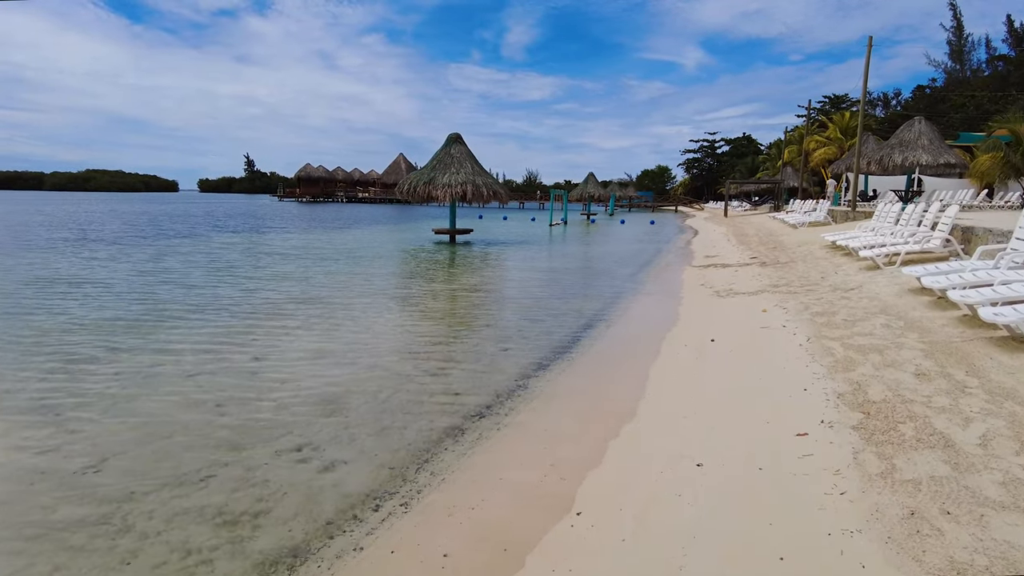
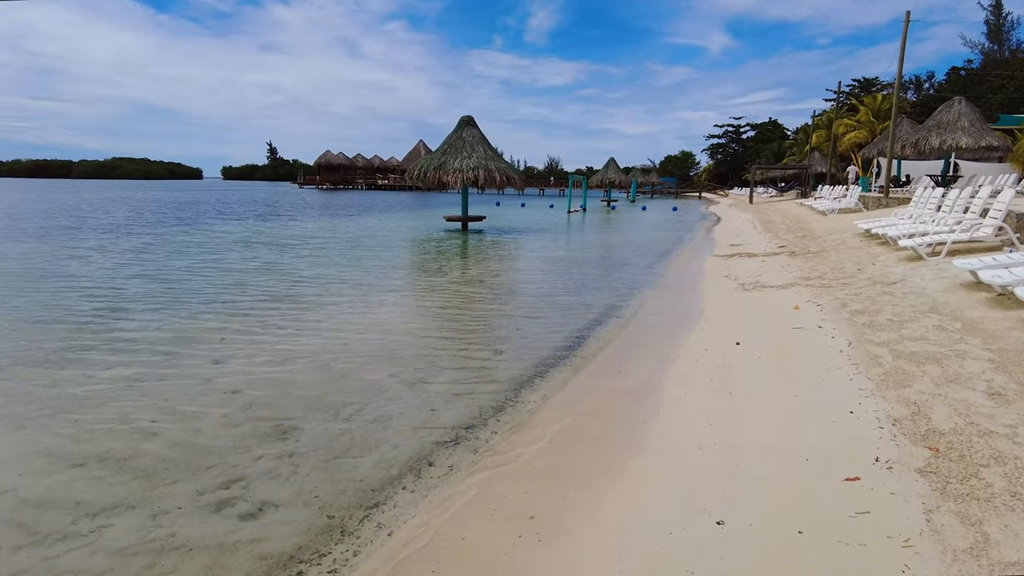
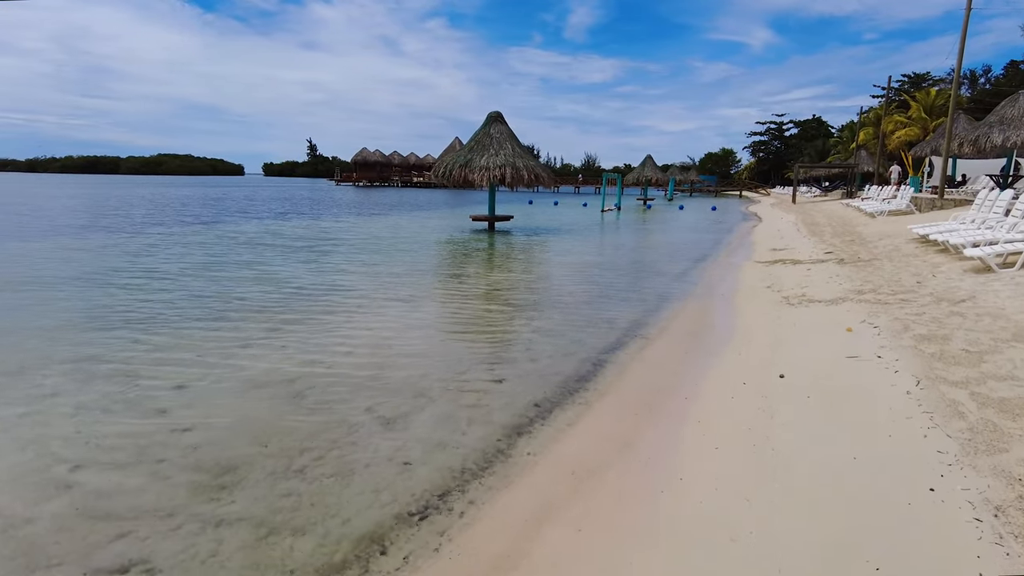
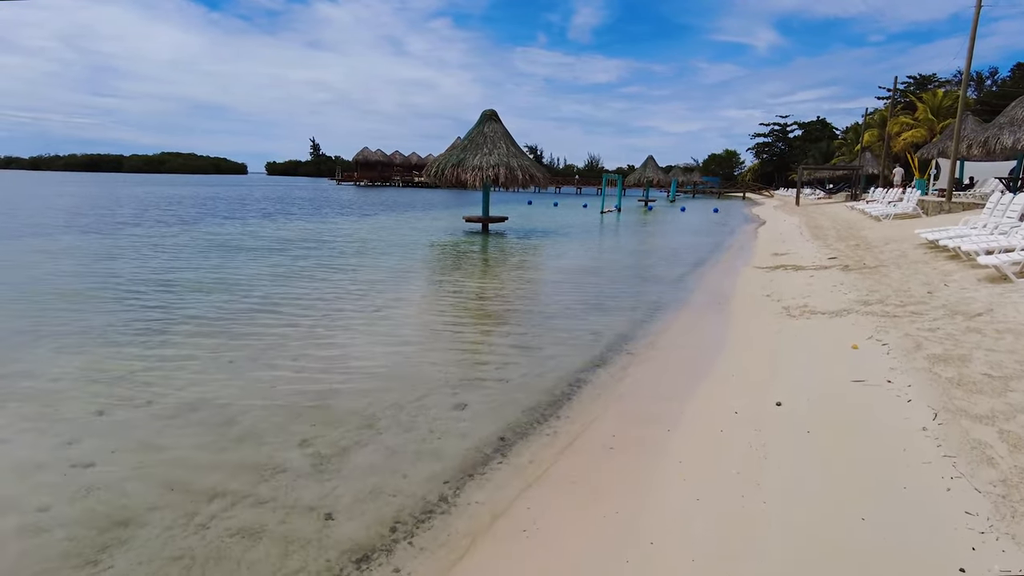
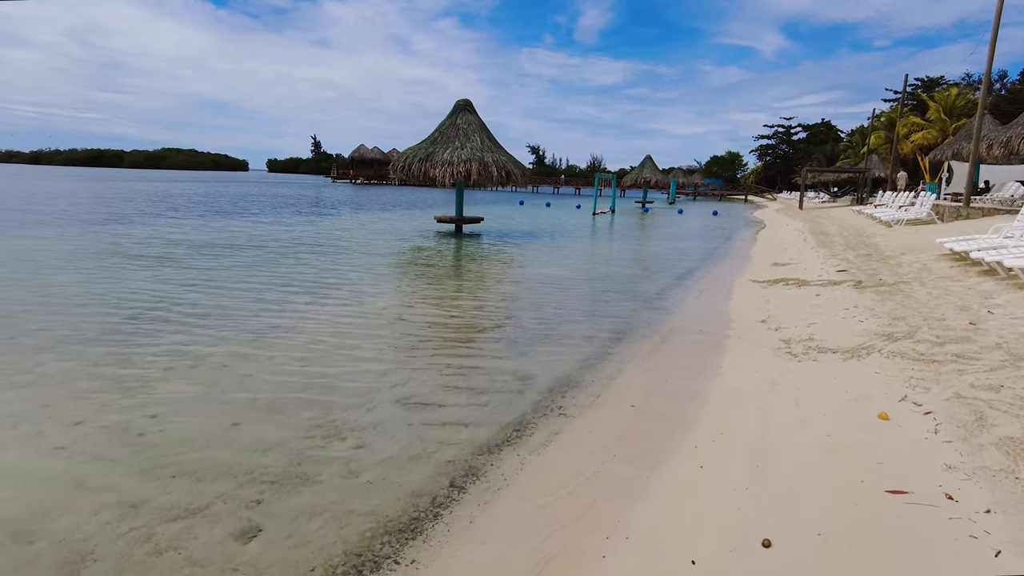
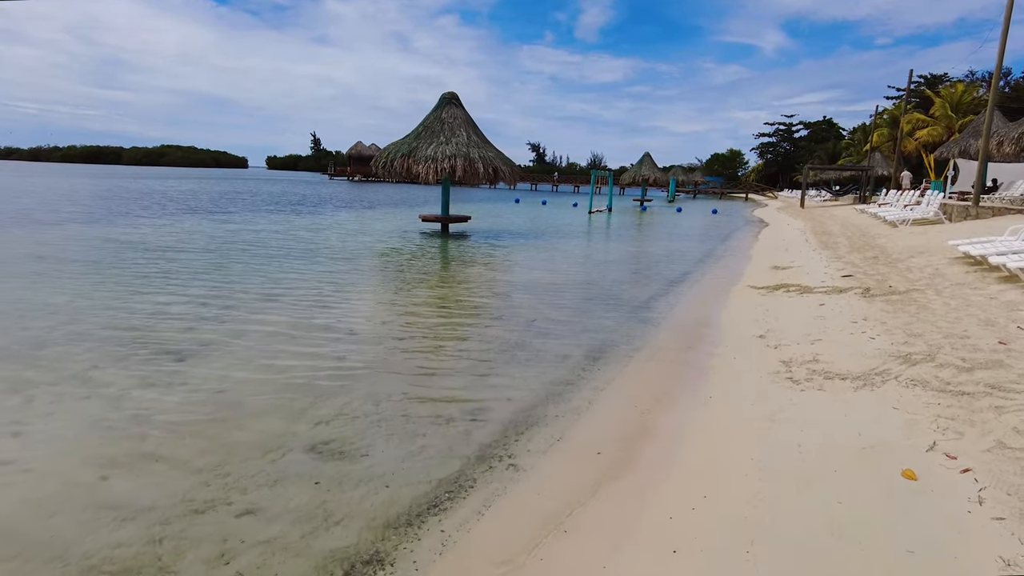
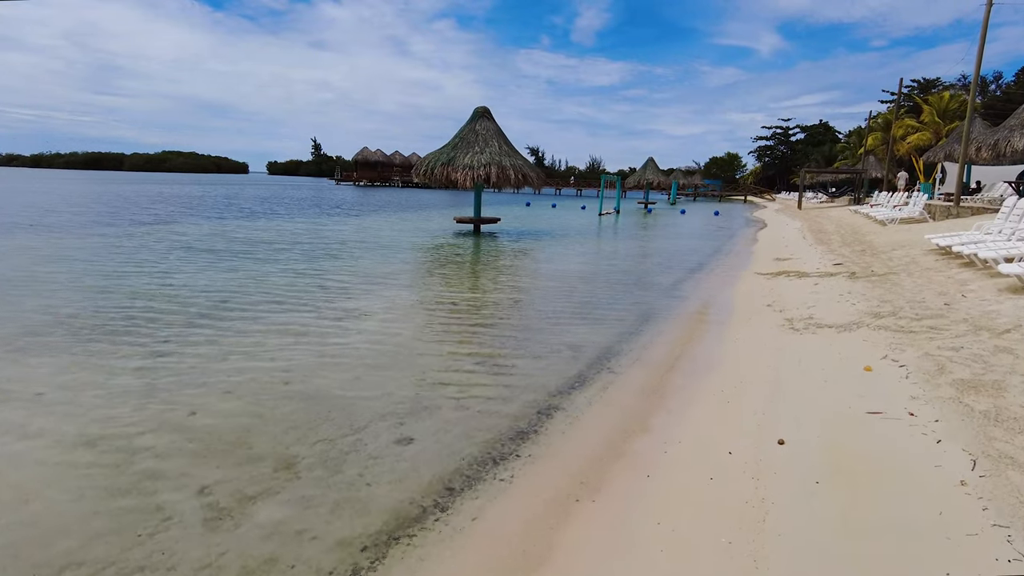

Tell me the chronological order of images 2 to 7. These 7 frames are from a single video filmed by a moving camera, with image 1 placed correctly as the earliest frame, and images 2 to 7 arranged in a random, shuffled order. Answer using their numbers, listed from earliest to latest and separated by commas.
2, 3, 4, 7, 5, 6
